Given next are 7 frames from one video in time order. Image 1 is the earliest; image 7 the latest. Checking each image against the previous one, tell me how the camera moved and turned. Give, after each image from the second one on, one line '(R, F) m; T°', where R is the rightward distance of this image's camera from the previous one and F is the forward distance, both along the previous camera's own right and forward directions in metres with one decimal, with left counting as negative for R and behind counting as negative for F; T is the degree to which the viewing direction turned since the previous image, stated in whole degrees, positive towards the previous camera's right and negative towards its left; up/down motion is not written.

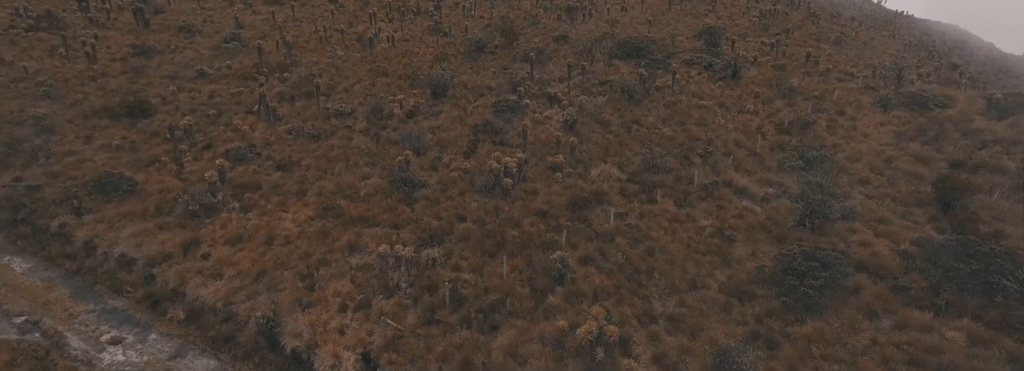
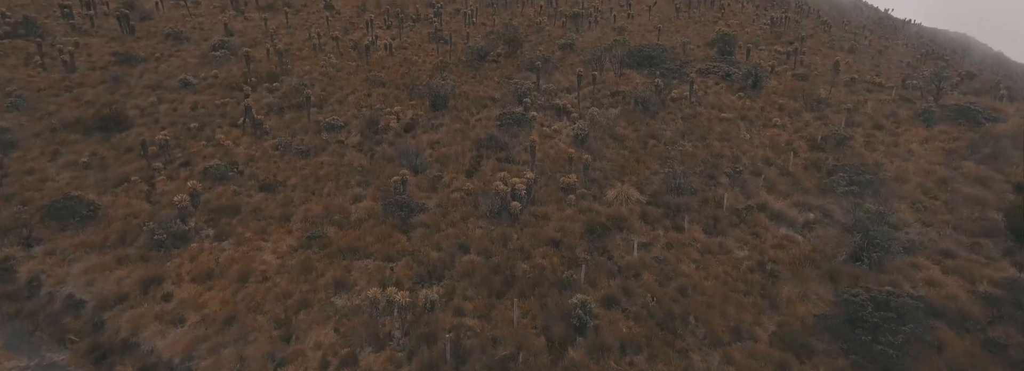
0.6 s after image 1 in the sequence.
(-0.3, +2.1) m; 0°
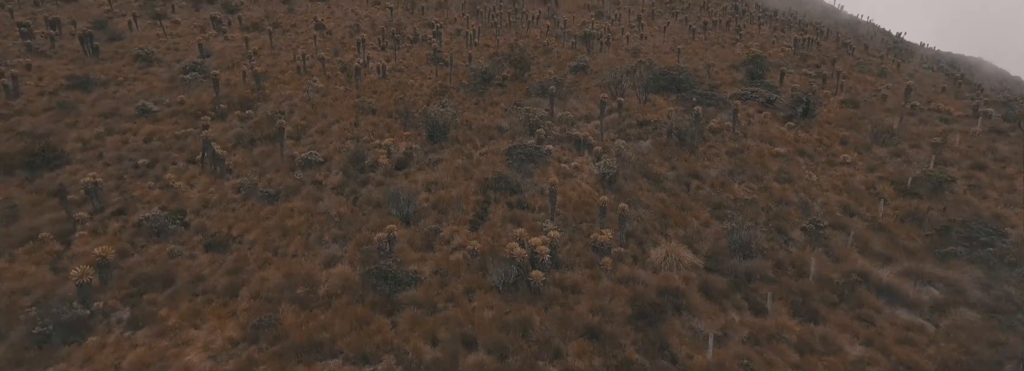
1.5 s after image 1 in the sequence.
(-0.5, +4.2) m; 0°
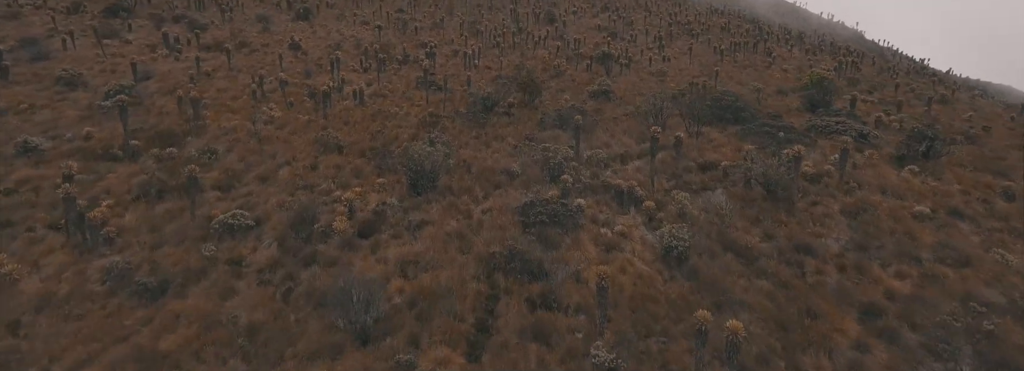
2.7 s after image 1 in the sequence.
(-0.5, +6.8) m; 0°
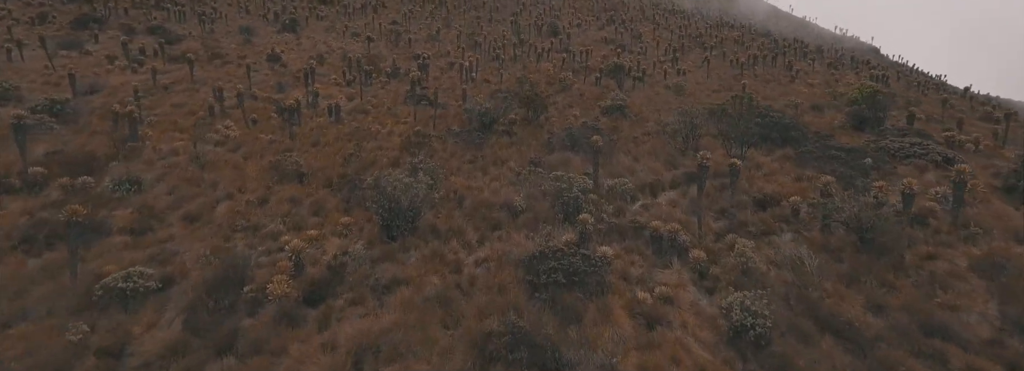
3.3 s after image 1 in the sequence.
(-0.1, +4.1) m; 0°
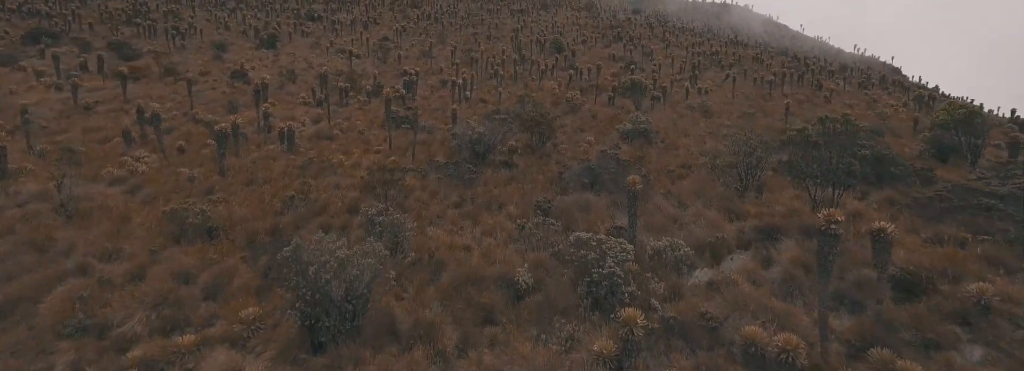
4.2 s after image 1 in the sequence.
(0.0, +5.1) m; 0°
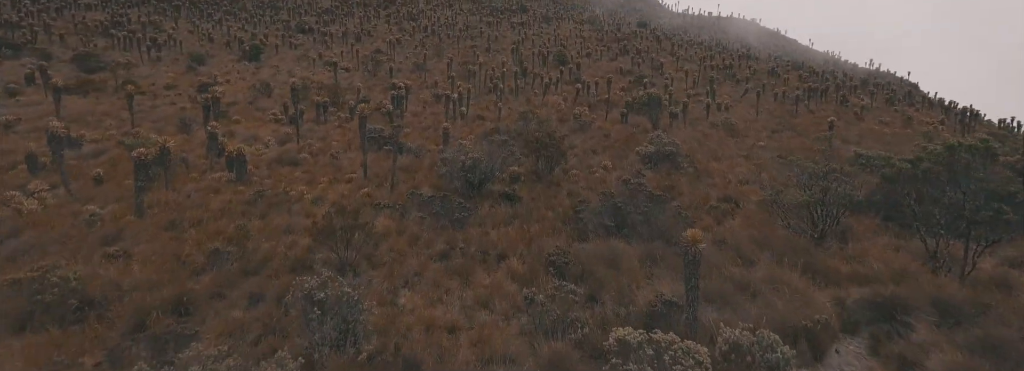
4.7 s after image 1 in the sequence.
(-0.1, +3.7) m; 0°
